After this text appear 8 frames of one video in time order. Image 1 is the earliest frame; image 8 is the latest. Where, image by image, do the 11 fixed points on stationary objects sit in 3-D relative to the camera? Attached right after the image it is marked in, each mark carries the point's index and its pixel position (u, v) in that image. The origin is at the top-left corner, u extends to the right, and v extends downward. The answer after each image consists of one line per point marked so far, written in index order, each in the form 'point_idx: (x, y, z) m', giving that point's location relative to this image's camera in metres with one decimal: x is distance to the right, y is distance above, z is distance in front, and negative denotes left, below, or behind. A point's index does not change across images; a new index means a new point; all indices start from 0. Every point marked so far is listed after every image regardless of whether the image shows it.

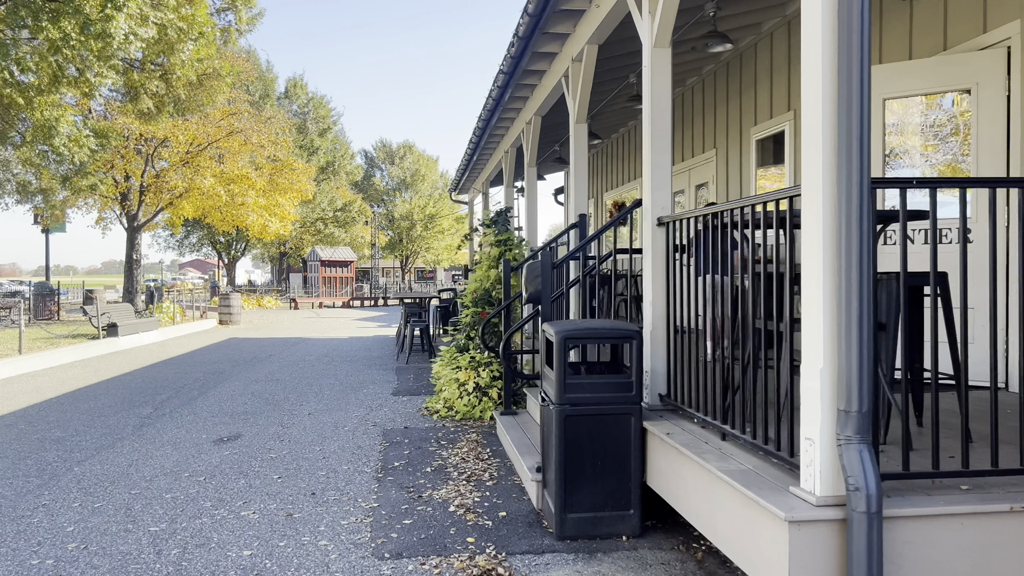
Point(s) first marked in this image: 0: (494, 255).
0: (-0.2, +0.3, +7.1) m
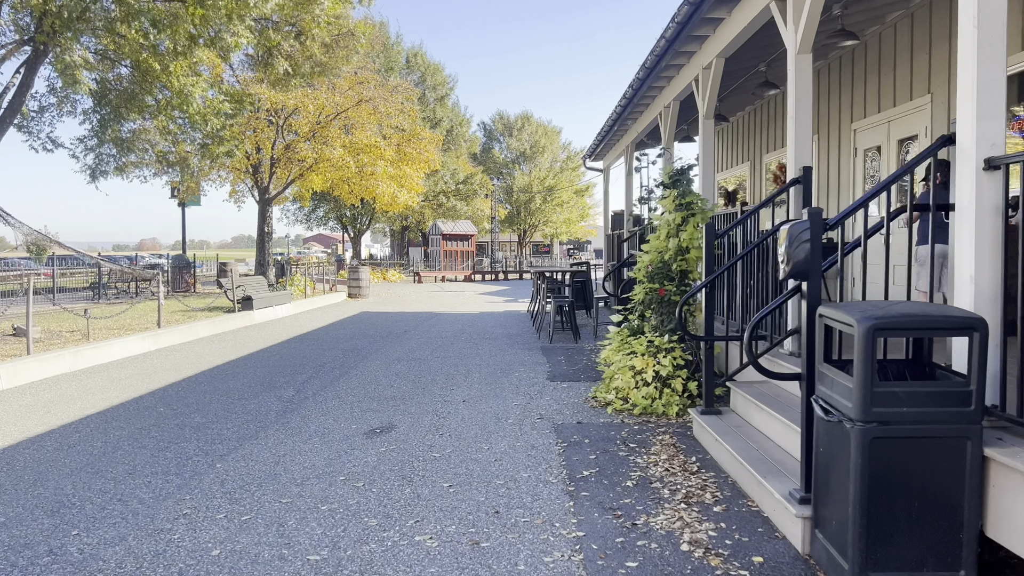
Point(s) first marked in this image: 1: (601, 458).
0: (+1.2, +0.5, +6.0) m
1: (+0.5, -0.9, +4.5) m
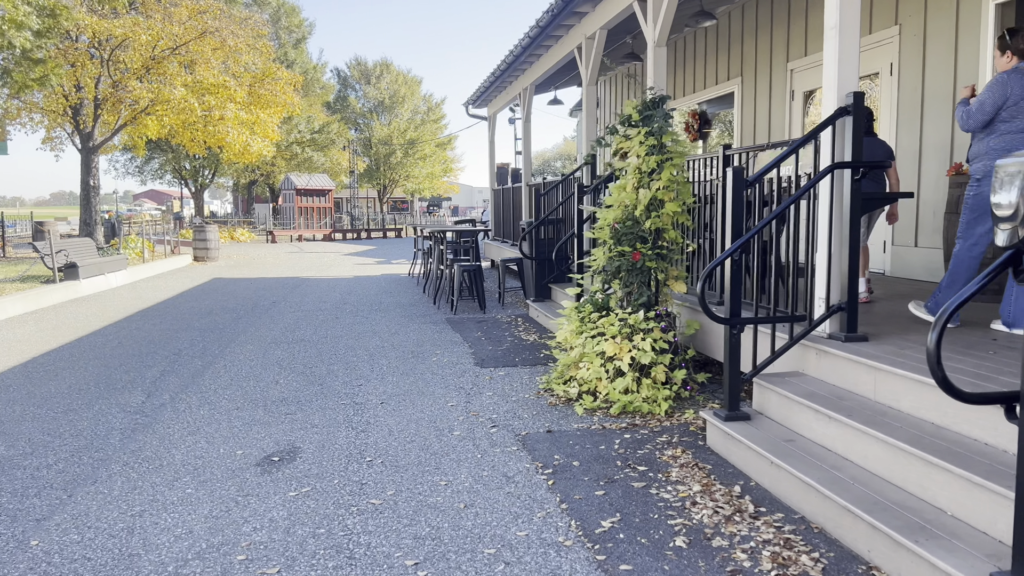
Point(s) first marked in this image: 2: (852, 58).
0: (+0.8, +0.7, +4.8) m
1: (+0.4, -0.8, +3.2) m
2: (+1.5, +1.0, +3.6) m
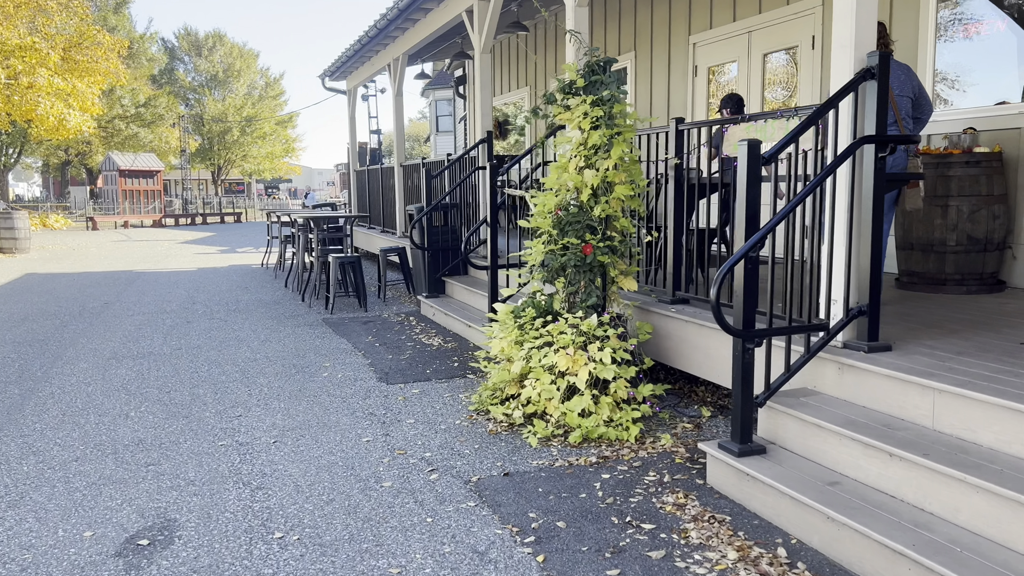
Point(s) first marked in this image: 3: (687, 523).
0: (+0.4, +0.7, +4.0) m
1: (+0.3, -0.8, +2.4) m
2: (+1.3, +1.0, +3.0) m
3: (+0.6, -0.8, +2.7) m
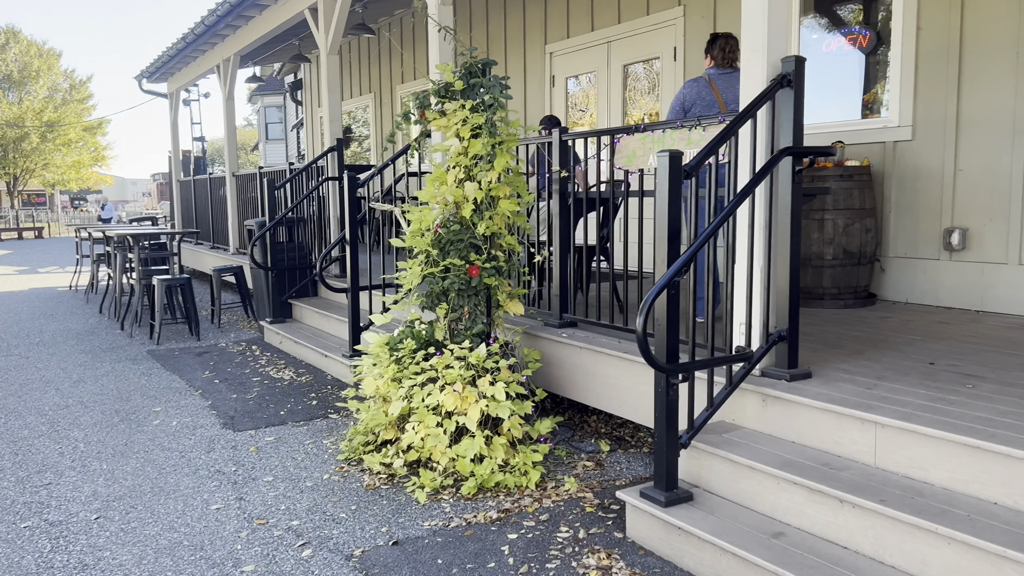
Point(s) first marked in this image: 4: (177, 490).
0: (-0.2, +0.6, +3.6) m
1: (+0.1, -0.9, +2.0) m
2: (+0.9, +0.9, +2.8) m
3: (+0.3, -0.9, +2.4) m
4: (-1.4, -0.8, +3.3) m
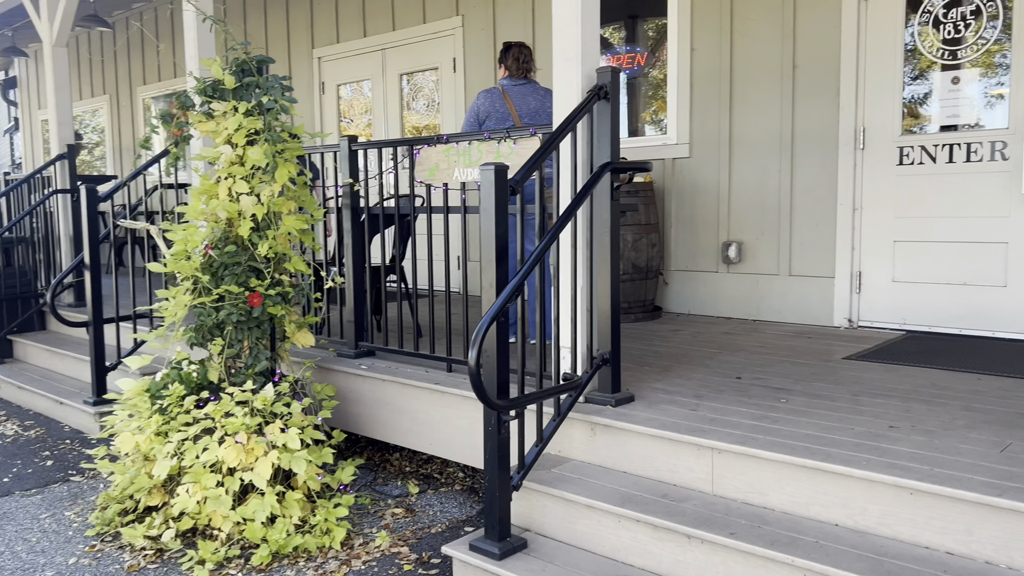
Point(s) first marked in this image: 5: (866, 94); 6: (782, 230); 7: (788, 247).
0: (-1.0, +0.5, +3.1) m
1: (-0.2, -1.0, +1.7) m
2: (+0.3, +0.9, +2.6) m
3: (-0.1, -1.0, +2.1) m
4: (-2.0, -1.0, +2.5) m
5: (+1.7, +0.9, +4.0) m
6: (+1.4, +0.3, +4.3) m
7: (+1.4, +0.2, +4.3) m
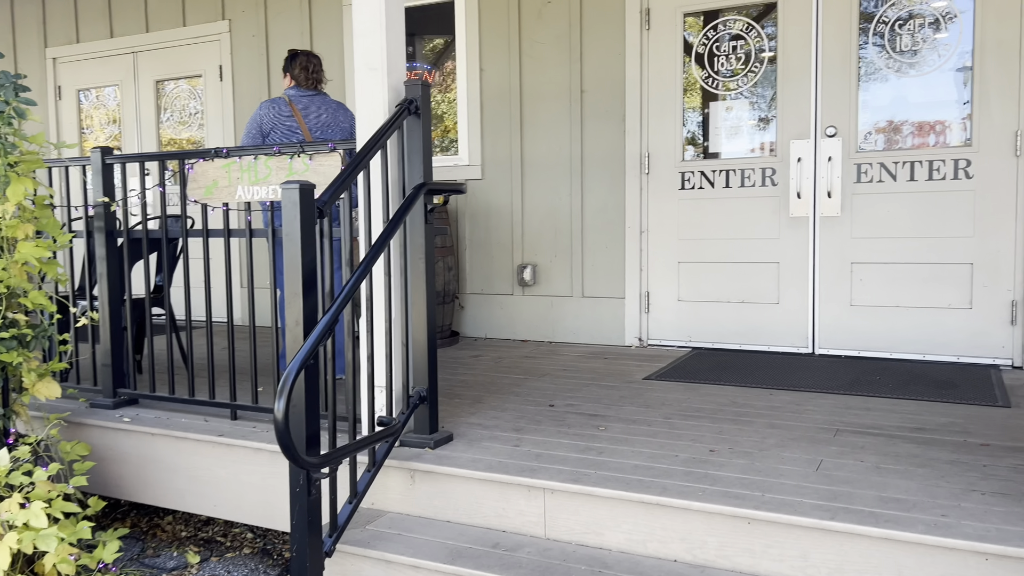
0: (-1.7, +0.4, +2.5) m
1: (-0.5, -1.1, +1.3) m
2: (-0.3, +0.8, +2.4) m
3: (-0.5, -1.0, +1.7) m
4: (-2.4, -1.1, +1.6) m
5: (+0.7, +0.8, +4.1) m
6: (+0.3, +0.2, +4.3) m
7: (+0.4, +0.1, +4.3) m
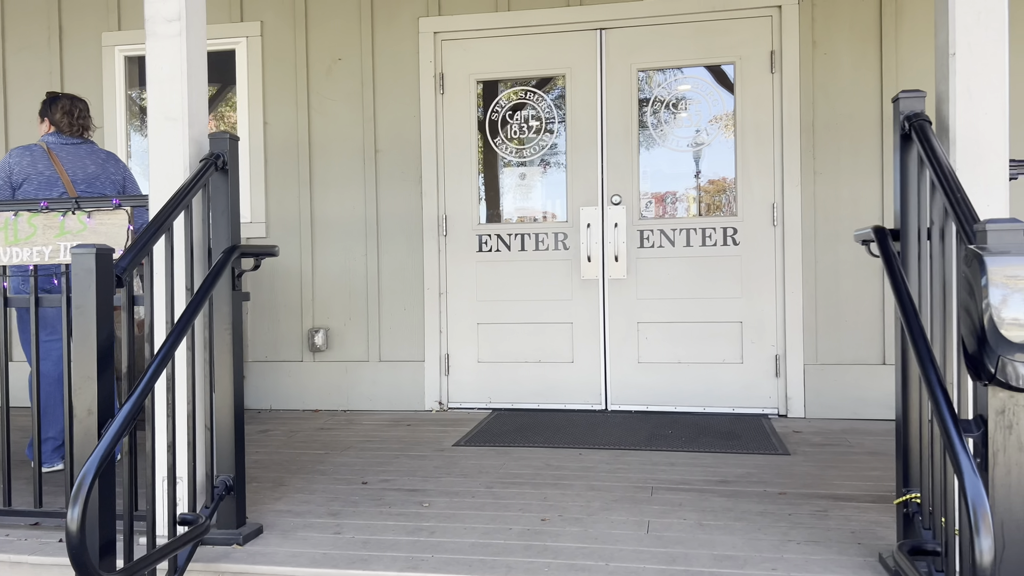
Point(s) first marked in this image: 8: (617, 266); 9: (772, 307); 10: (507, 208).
0: (-2.2, +0.1, +1.9) m
1: (-0.6, -1.2, +1.0) m
2: (-0.8, +0.6, +2.2) m
3: (-0.8, -1.2, +1.3) m
4: (-2.6, -1.2, +0.7) m
5: (-0.3, +0.5, +4.1) m
6: (-0.7, -0.1, +4.2) m
7: (-0.7, -0.2, +4.2) m
8: (+0.5, +0.1, +3.9) m
9: (+1.2, -0.1, +3.8) m
10: (0.0, +0.4, +4.1) m
